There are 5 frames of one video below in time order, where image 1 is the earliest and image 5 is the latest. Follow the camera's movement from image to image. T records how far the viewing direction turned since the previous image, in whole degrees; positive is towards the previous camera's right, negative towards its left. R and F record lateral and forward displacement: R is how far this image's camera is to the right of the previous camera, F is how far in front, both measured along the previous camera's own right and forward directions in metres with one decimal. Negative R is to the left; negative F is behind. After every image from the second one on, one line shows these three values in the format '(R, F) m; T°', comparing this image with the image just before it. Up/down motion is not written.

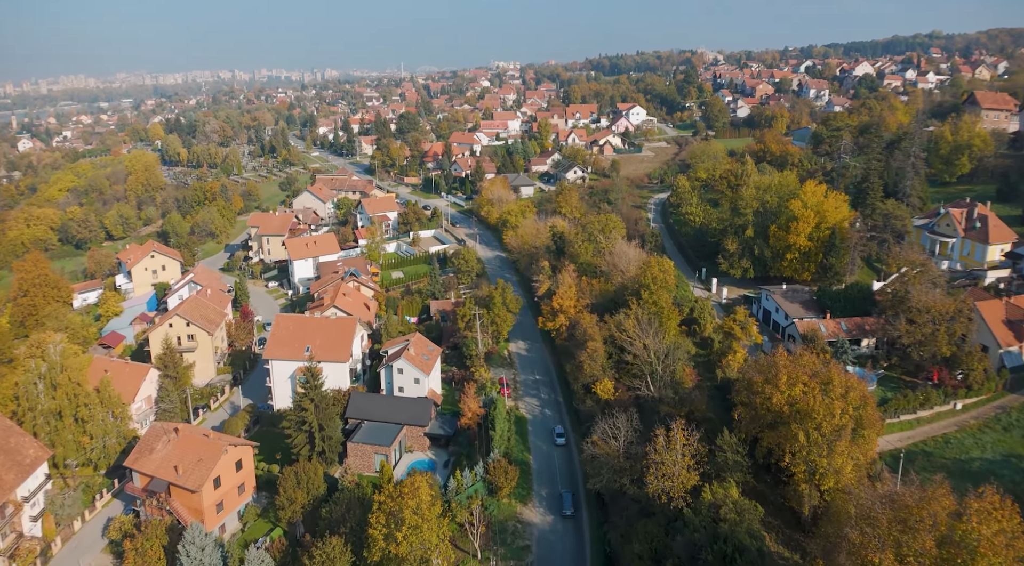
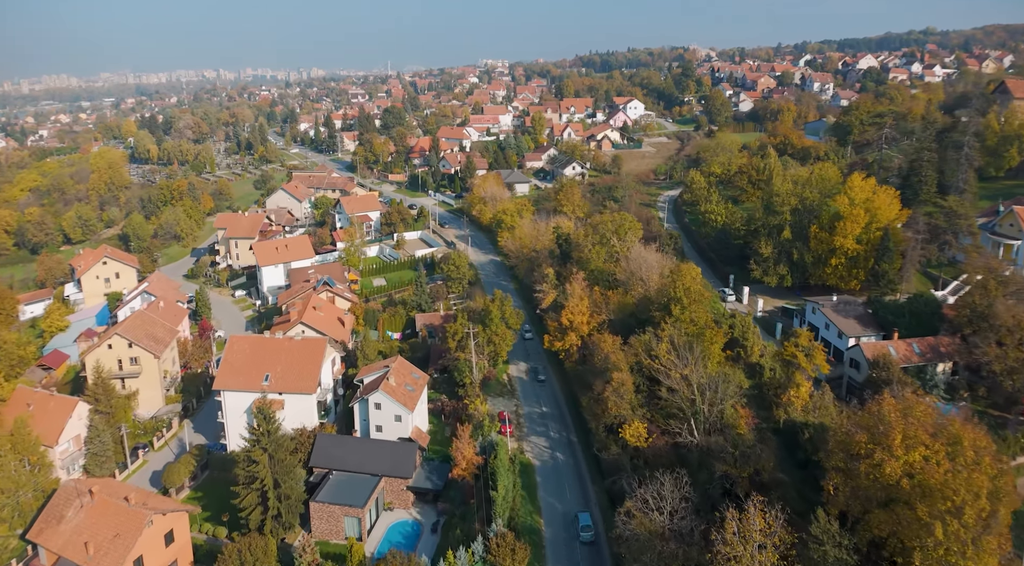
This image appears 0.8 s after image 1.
(-0.6, +7.6) m; +1°
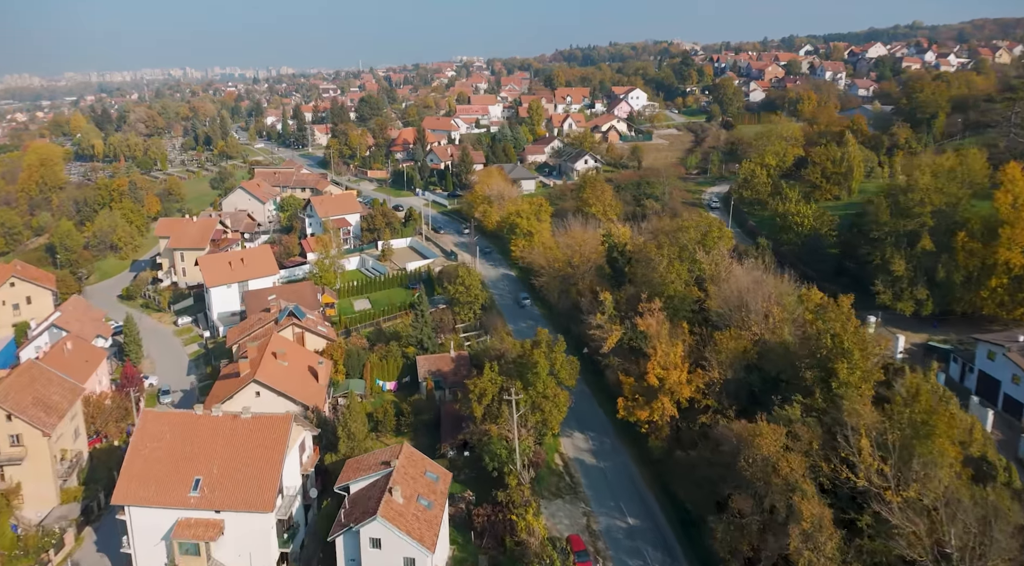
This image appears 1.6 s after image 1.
(-2.9, +13.1) m; +2°
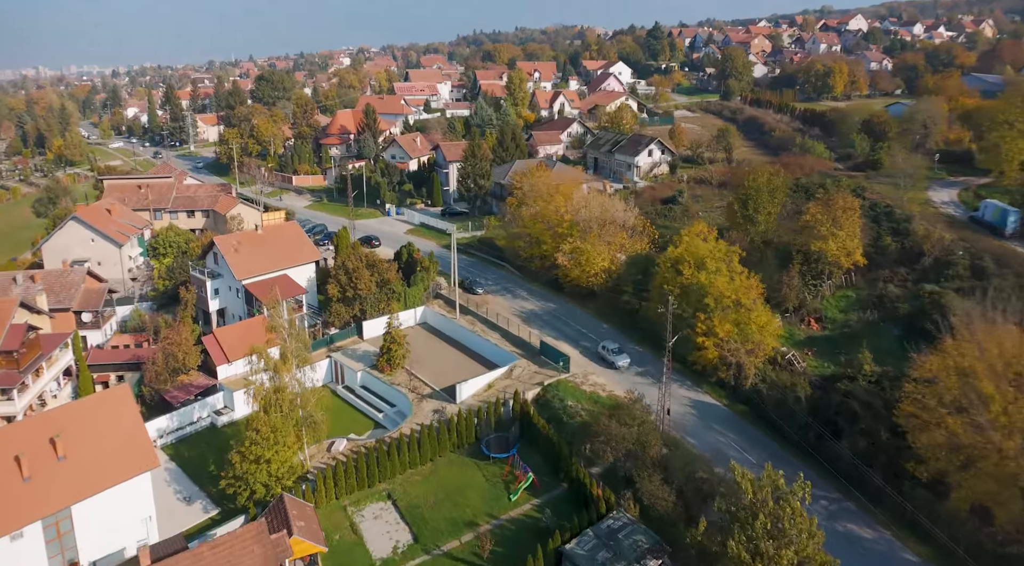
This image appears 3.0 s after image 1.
(-8.7, +28.5) m; +8°
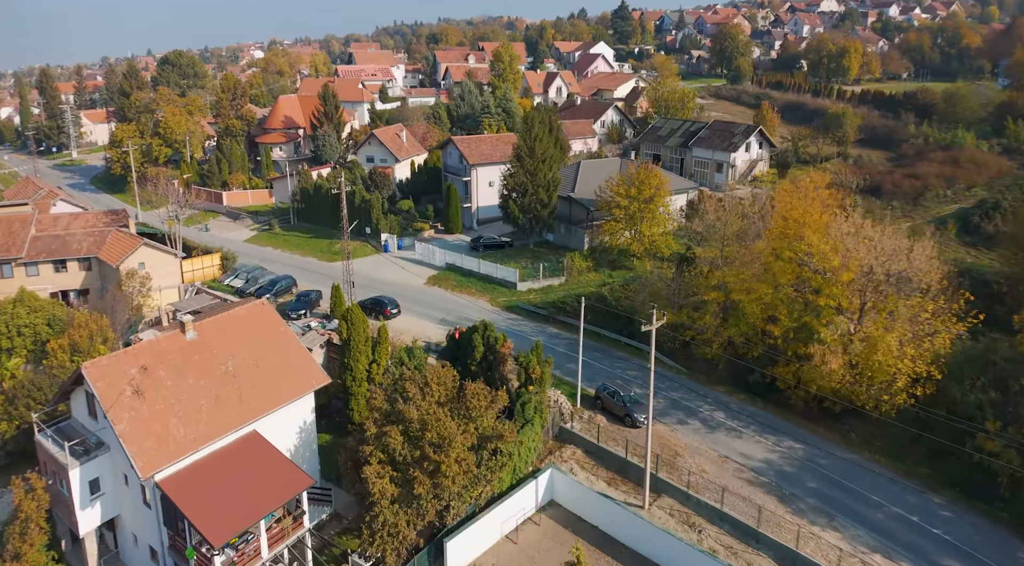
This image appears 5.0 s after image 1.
(-5.5, +15.4) m; +6°
